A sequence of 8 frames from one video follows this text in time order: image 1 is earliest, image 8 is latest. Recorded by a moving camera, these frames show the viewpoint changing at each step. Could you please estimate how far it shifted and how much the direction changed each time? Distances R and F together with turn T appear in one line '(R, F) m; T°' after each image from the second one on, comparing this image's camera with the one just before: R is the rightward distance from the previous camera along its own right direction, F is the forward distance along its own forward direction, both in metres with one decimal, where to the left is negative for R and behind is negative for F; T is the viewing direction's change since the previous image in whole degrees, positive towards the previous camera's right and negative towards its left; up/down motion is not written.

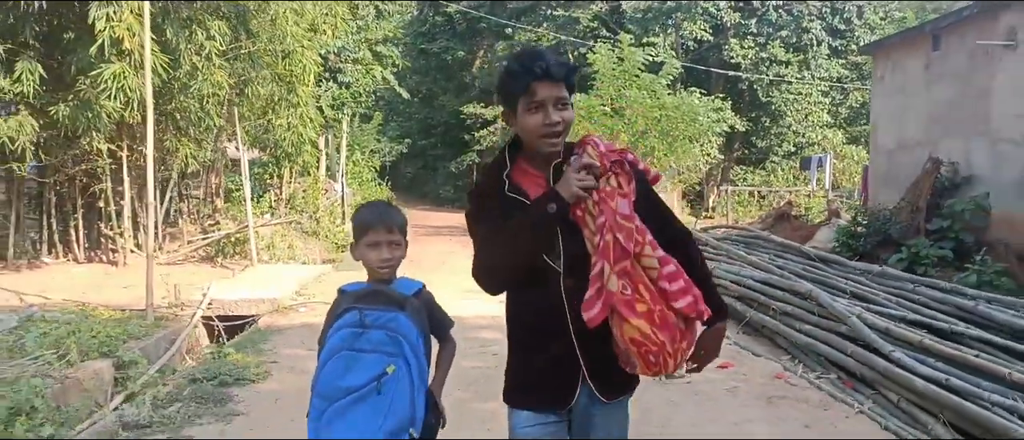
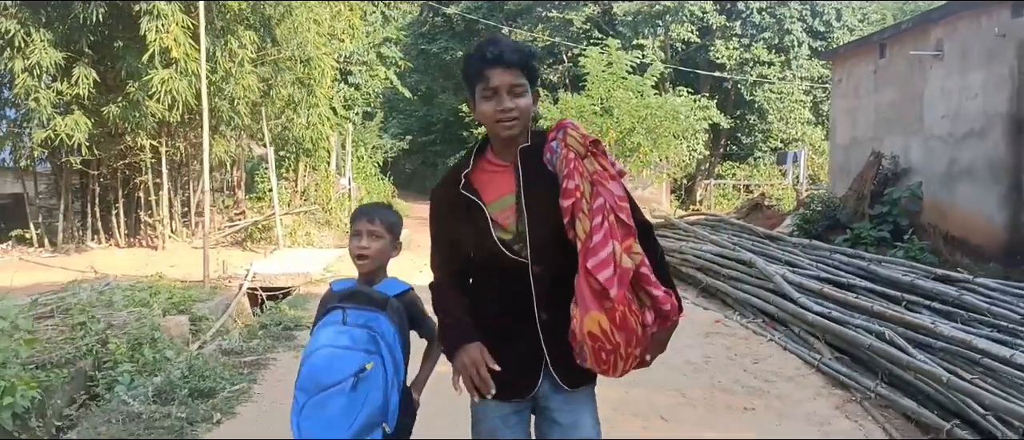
(0.0, -1.0) m; 0°
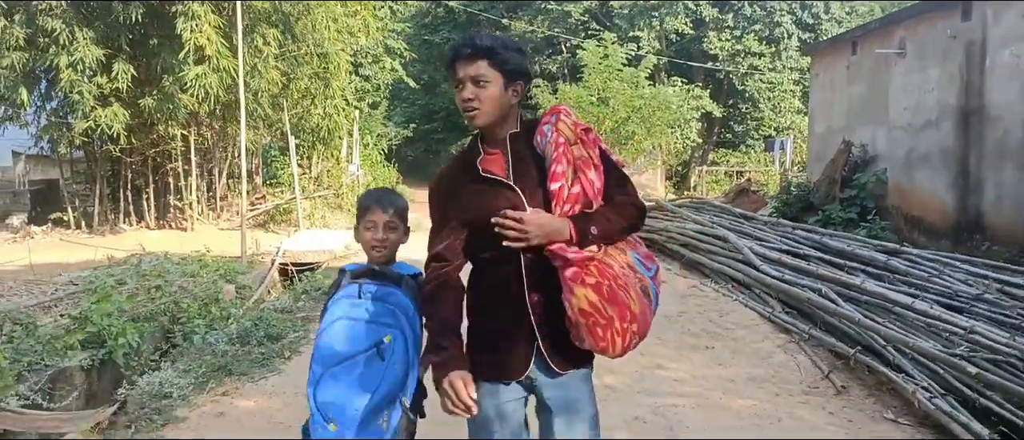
(-0.1, -0.8) m; 0°
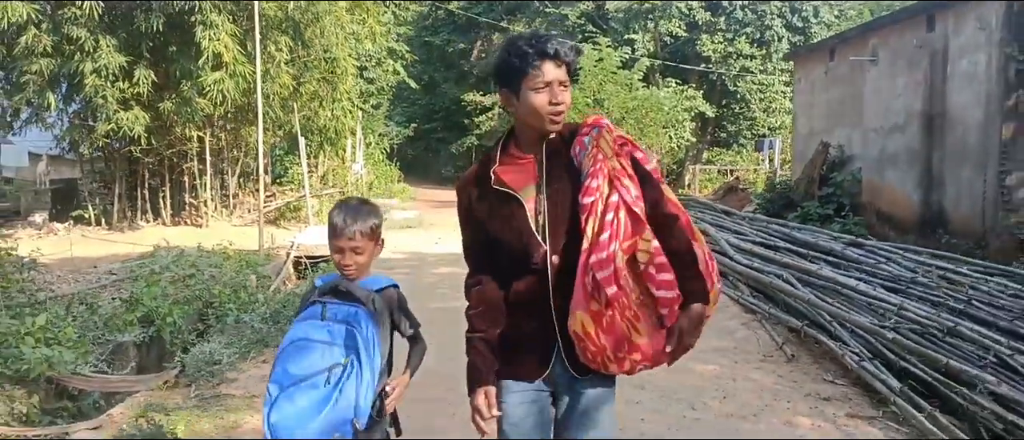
(0.0, -0.6) m; 0°
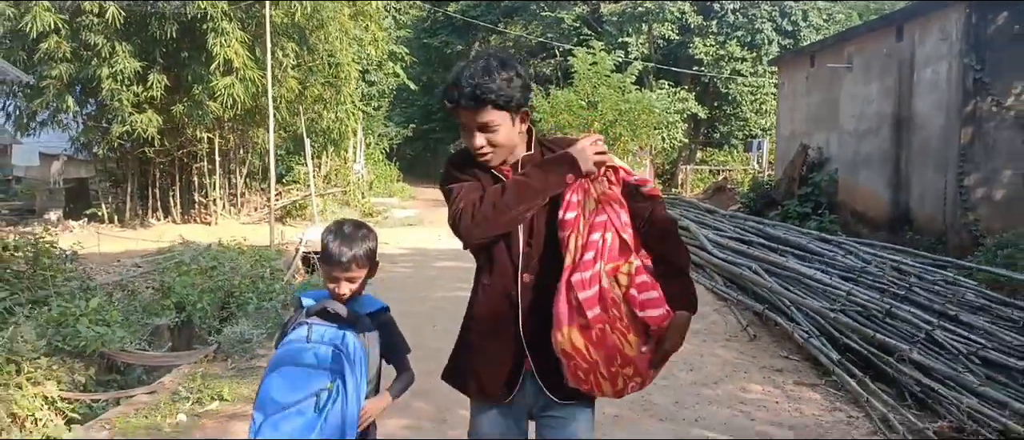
(0.0, -0.5) m; 0°
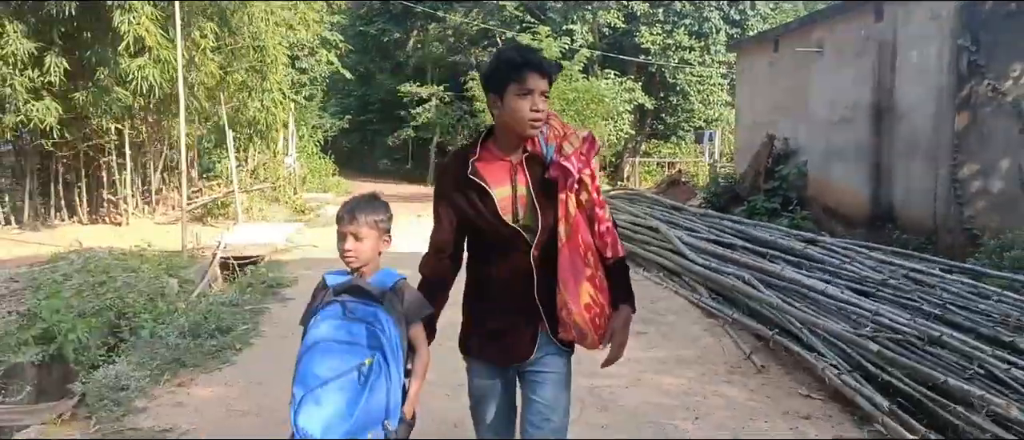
(-0.1, +0.9) m; +4°
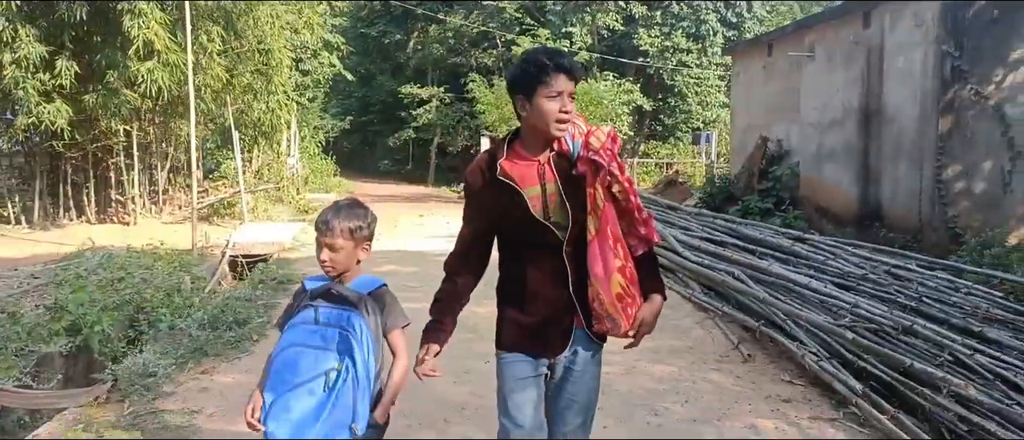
(0.0, -0.2) m; 0°
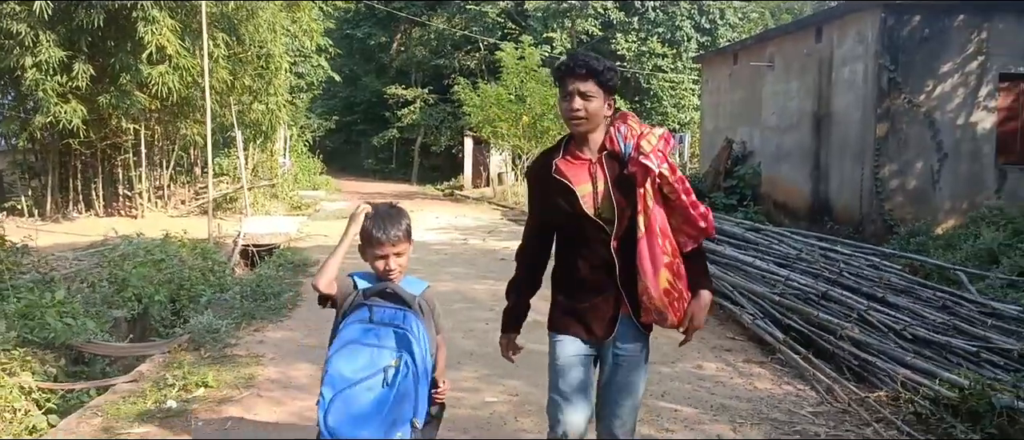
(-0.1, -0.8) m; +2°
